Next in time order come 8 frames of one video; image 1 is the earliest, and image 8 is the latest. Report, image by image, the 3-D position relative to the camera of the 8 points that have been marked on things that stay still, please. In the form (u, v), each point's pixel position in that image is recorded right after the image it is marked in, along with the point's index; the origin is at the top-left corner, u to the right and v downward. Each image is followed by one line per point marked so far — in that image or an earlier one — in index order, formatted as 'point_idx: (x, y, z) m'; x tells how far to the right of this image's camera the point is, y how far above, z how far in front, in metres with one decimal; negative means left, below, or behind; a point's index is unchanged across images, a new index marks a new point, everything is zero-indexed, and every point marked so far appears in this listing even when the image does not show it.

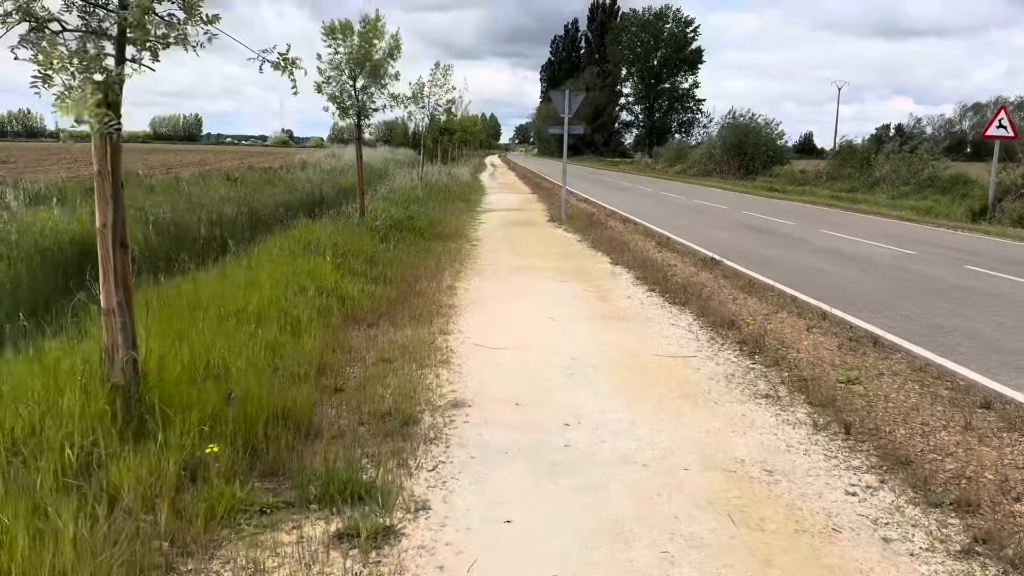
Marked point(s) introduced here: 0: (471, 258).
0: (-0.5, +0.4, +10.7) m
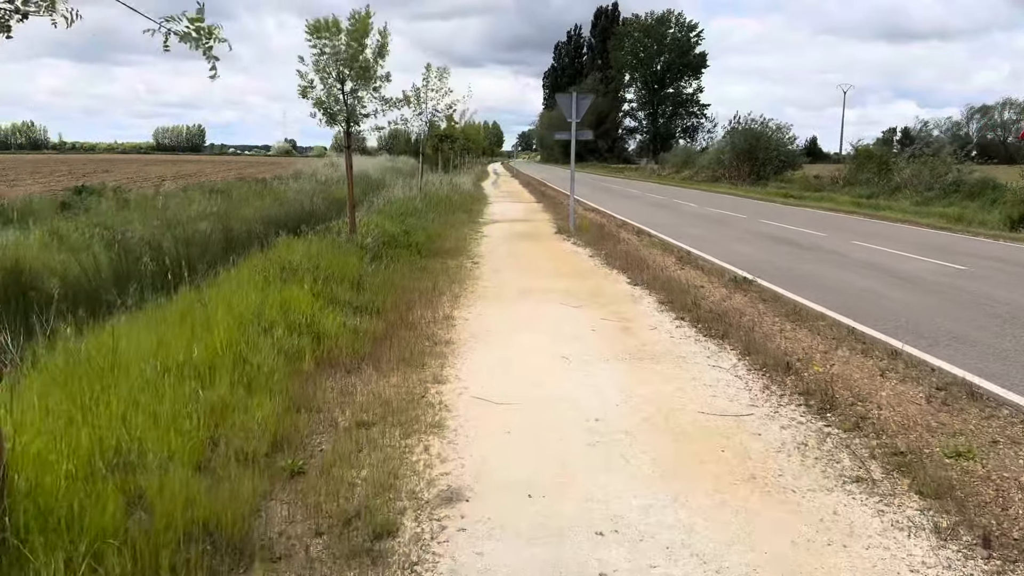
0: (-0.4, +0.1, +9.6) m
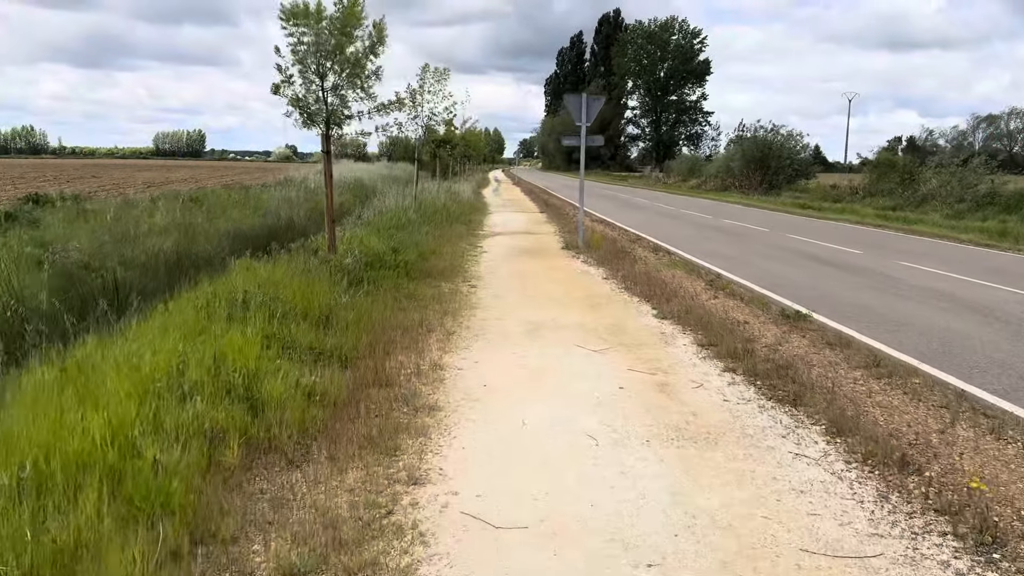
0: (-0.4, -0.2, +8.1) m
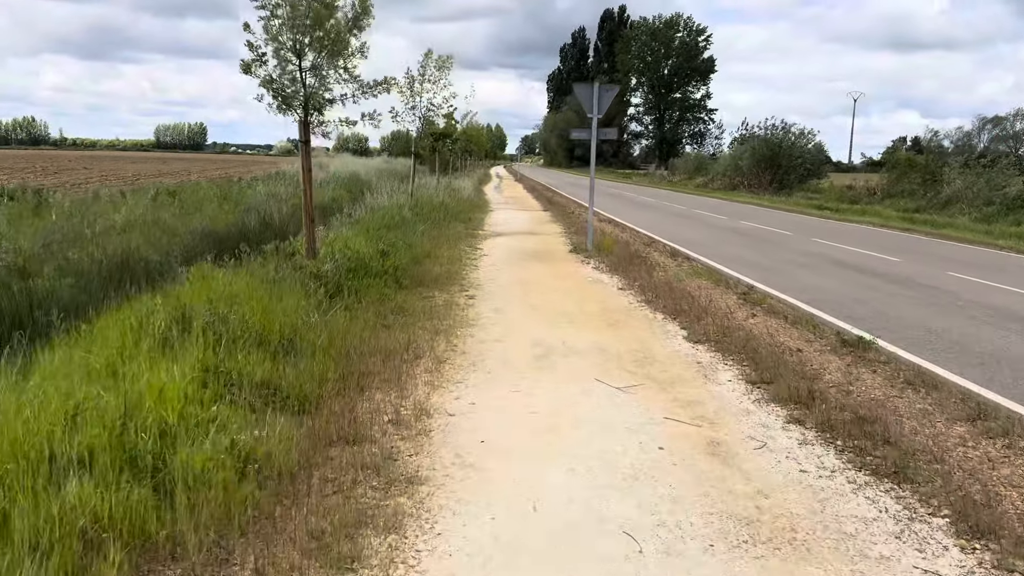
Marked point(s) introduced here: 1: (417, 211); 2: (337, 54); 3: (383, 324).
0: (-0.4, -0.3, +6.8) m
1: (-1.6, +1.3, +14.9) m
2: (-1.7, +2.3, +8.4) m
3: (-1.0, -0.3, +6.6) m
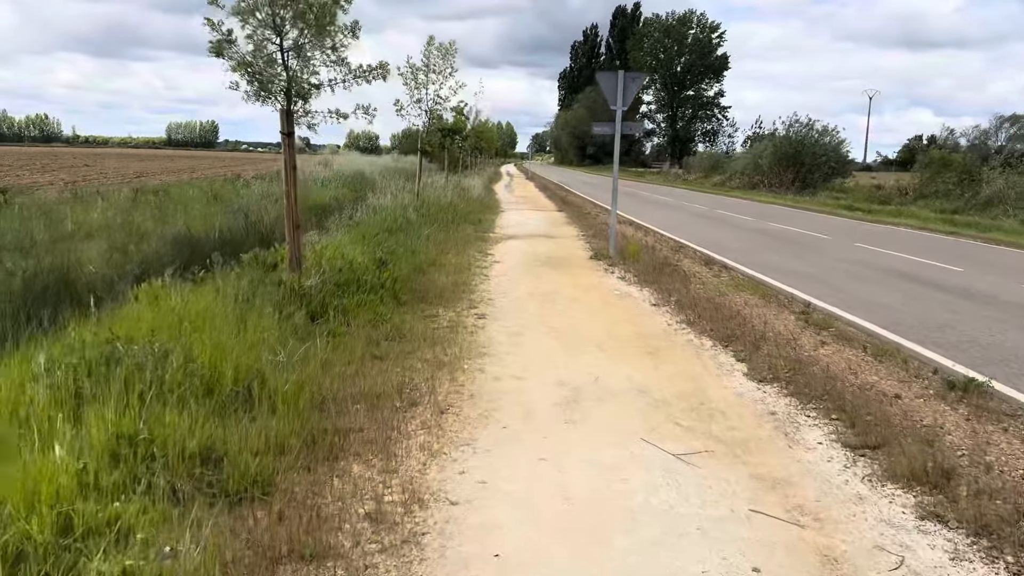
0: (-0.3, -0.4, +5.6) m
1: (-1.4, +1.2, +13.6) m
2: (-1.6, +2.1, +7.2) m
3: (-0.9, -0.4, +5.4) m
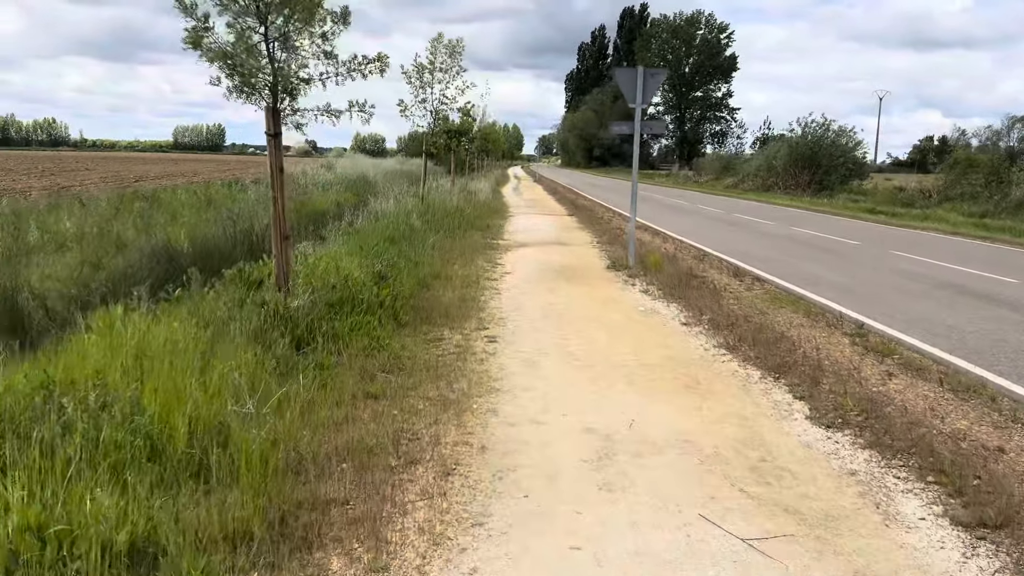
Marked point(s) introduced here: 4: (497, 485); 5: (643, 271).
0: (-0.2, -0.6, +4.8) m
1: (-1.3, +1.0, +12.8) m
2: (-1.5, +2.0, +6.4) m
3: (-0.8, -0.6, +4.6) m
4: (-0.1, -0.8, +3.5) m
5: (+1.5, +0.2, +10.0) m
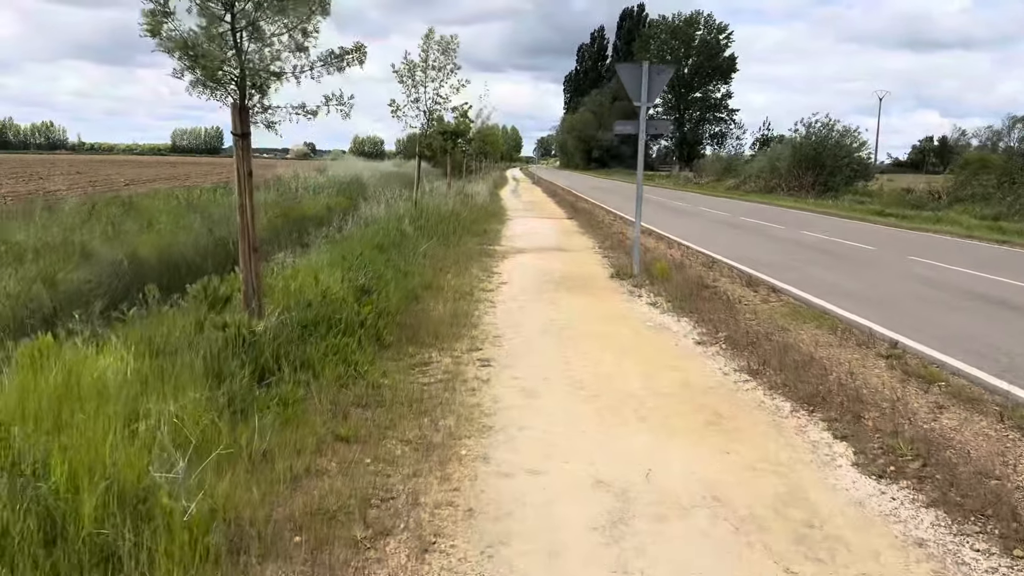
0: (-0.2, -0.7, +4.1) m
1: (-1.3, +0.9, +12.2) m
2: (-1.5, +1.9, +5.7) m
3: (-0.8, -0.7, +3.9) m
4: (-0.1, -0.9, +2.8) m
5: (+1.5, +0.1, +9.3) m
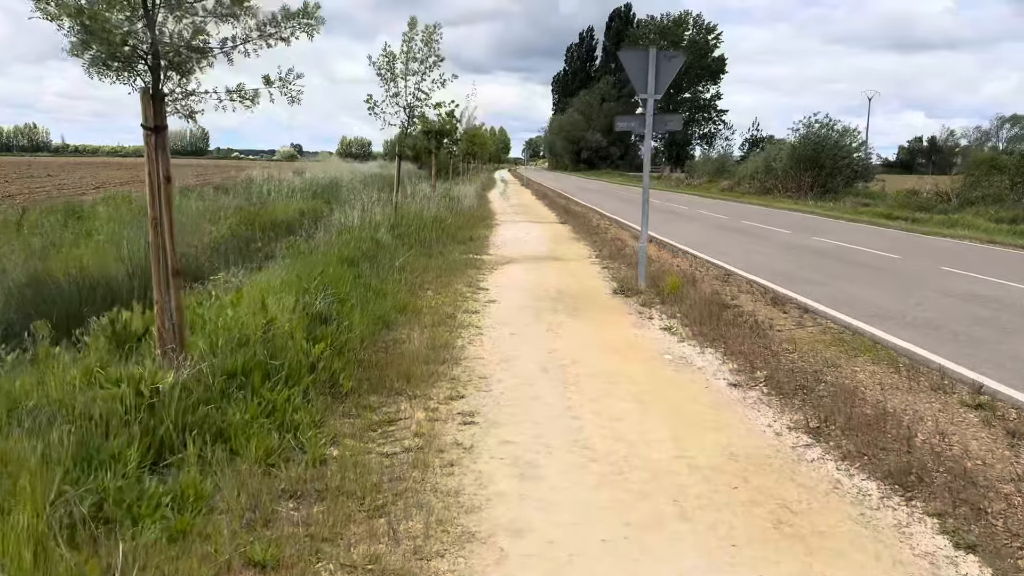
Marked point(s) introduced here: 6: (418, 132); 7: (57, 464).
0: (-0.2, -0.9, +2.9) m
1: (-1.4, +0.7, +11.0) m
2: (-1.6, +1.7, +4.5) m
3: (-0.8, -0.8, +2.7) m
4: (-0.1, -1.1, +1.6) m
5: (+1.4, -0.1, +8.1) m
6: (-1.9, +3.2, +17.5) m
7: (-1.5, -0.6, +2.9) m
